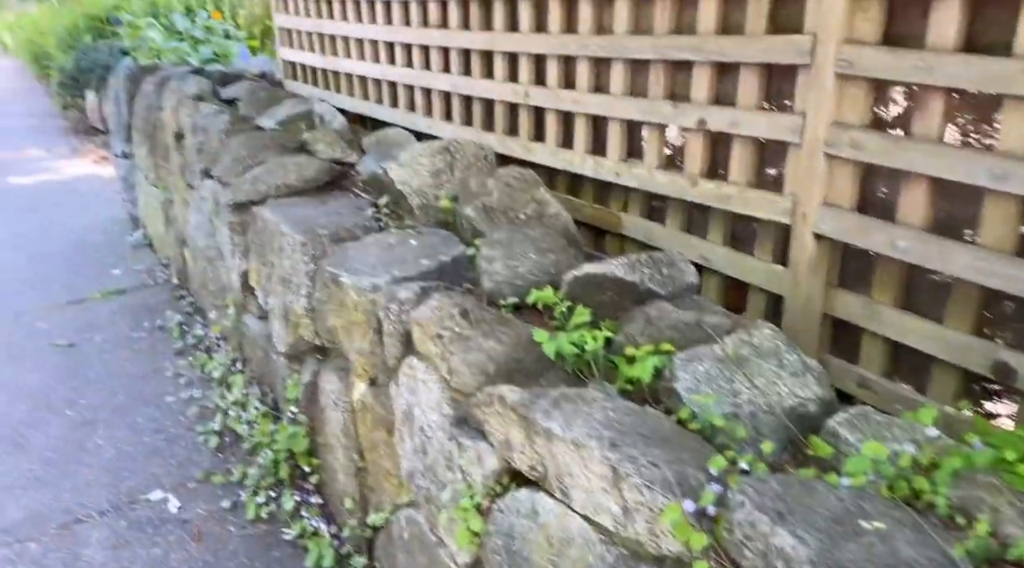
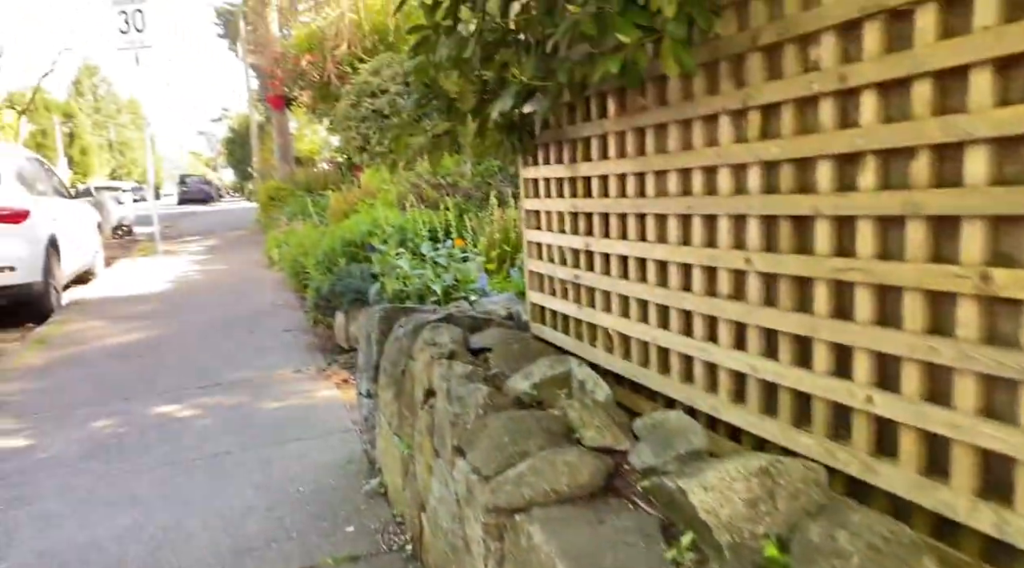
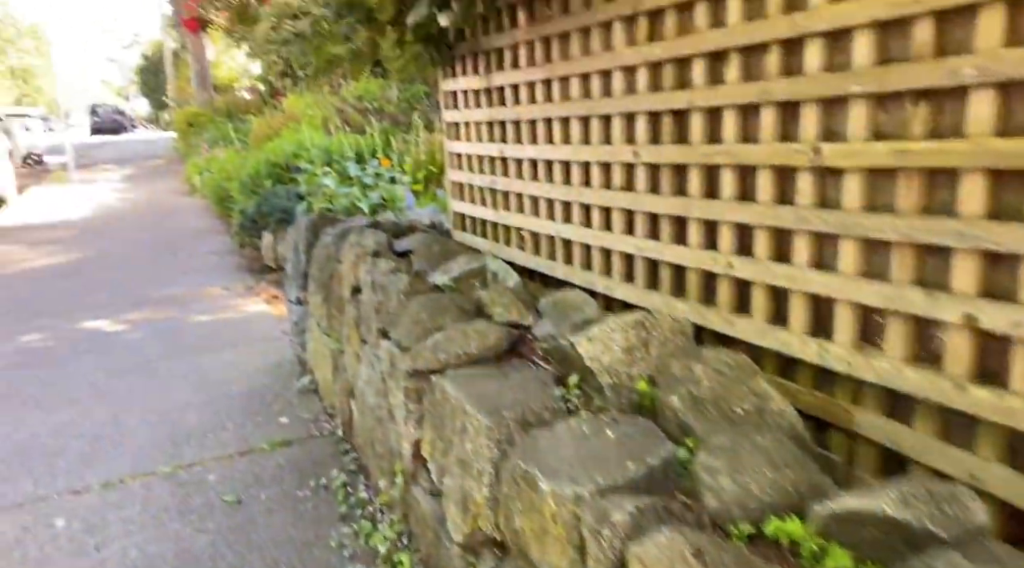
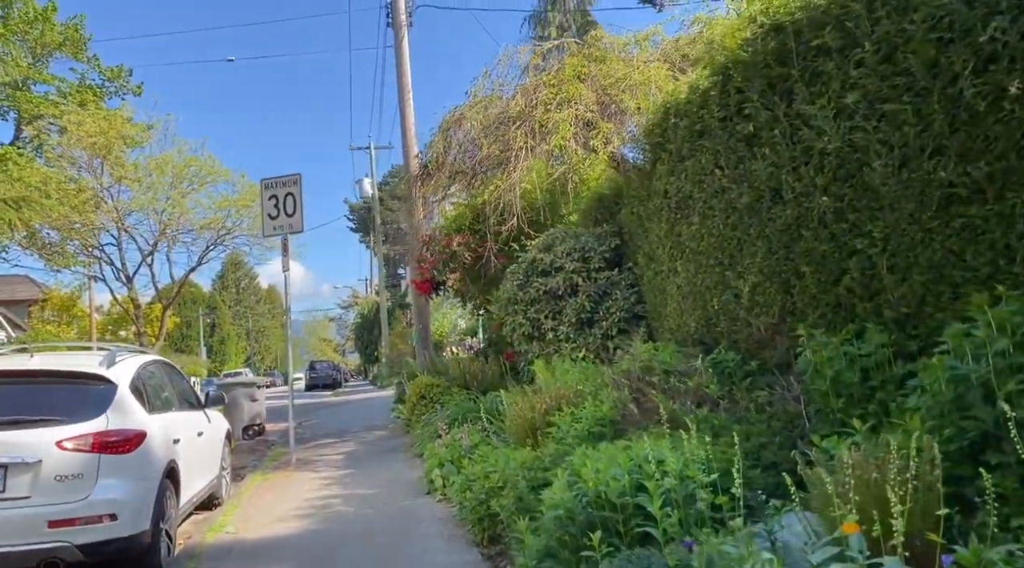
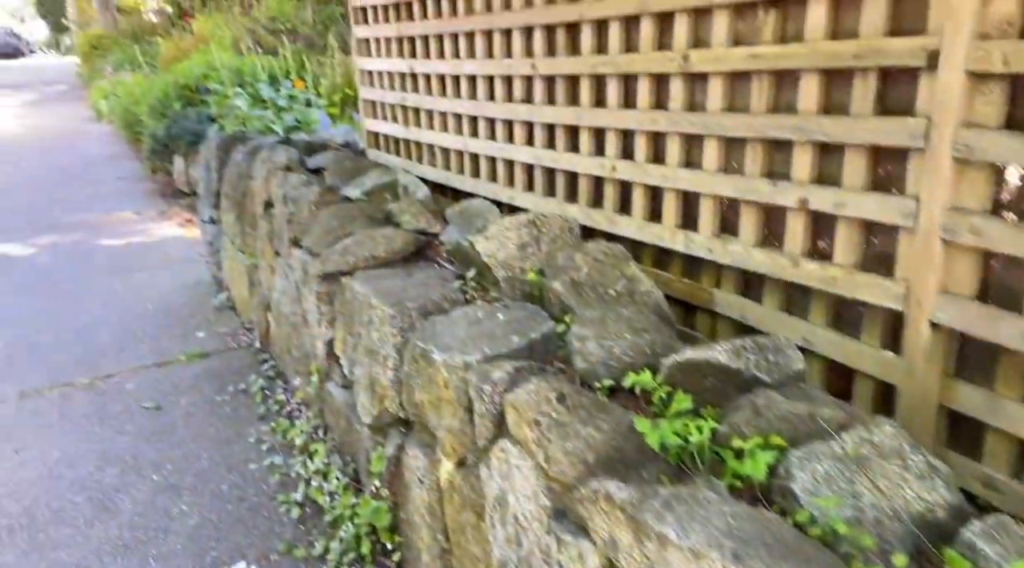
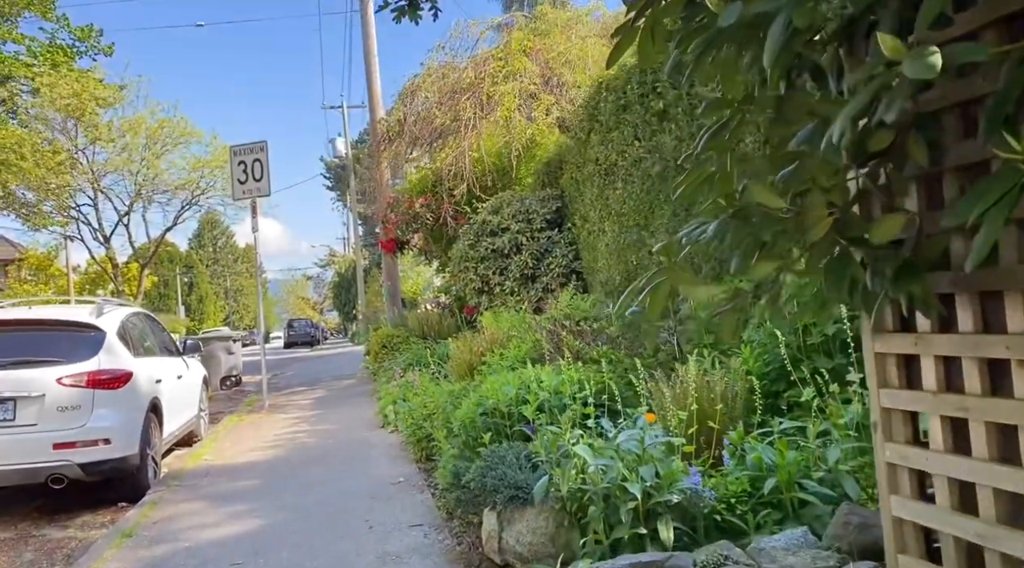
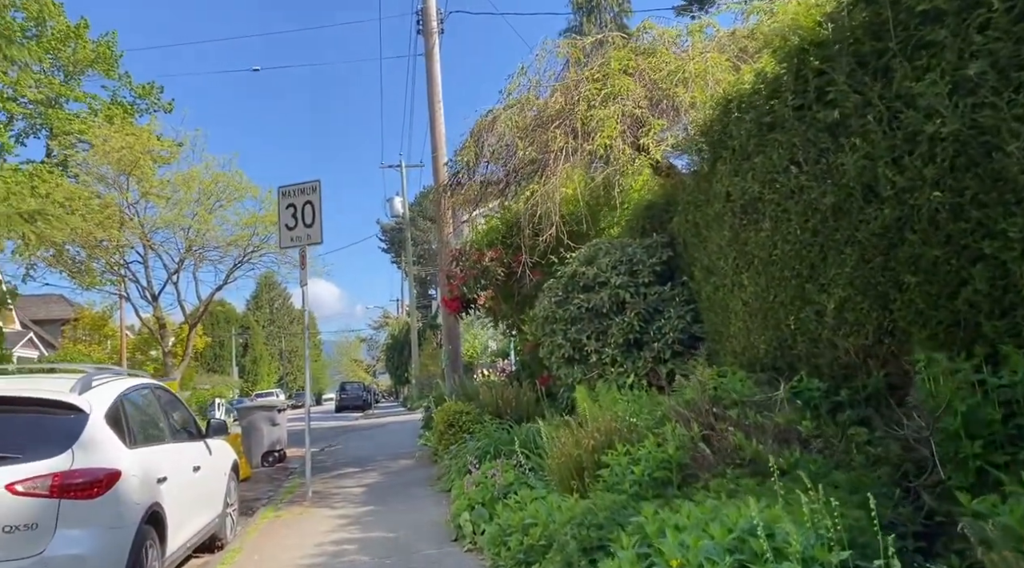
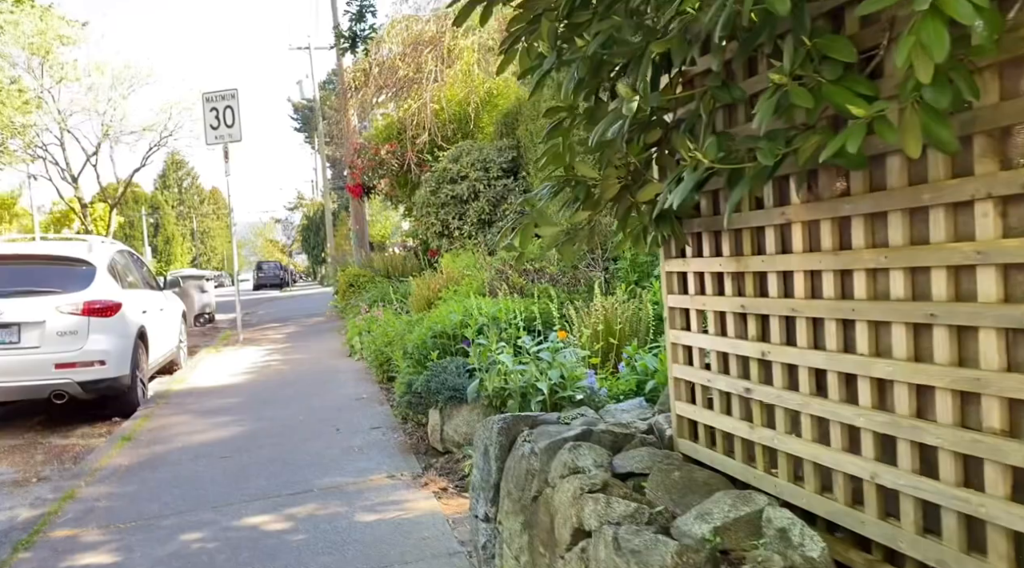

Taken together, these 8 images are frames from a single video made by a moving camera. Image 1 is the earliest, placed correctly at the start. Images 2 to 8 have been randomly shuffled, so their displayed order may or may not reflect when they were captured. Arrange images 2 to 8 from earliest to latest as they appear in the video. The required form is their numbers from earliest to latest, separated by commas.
5, 3, 2, 8, 6, 4, 7
